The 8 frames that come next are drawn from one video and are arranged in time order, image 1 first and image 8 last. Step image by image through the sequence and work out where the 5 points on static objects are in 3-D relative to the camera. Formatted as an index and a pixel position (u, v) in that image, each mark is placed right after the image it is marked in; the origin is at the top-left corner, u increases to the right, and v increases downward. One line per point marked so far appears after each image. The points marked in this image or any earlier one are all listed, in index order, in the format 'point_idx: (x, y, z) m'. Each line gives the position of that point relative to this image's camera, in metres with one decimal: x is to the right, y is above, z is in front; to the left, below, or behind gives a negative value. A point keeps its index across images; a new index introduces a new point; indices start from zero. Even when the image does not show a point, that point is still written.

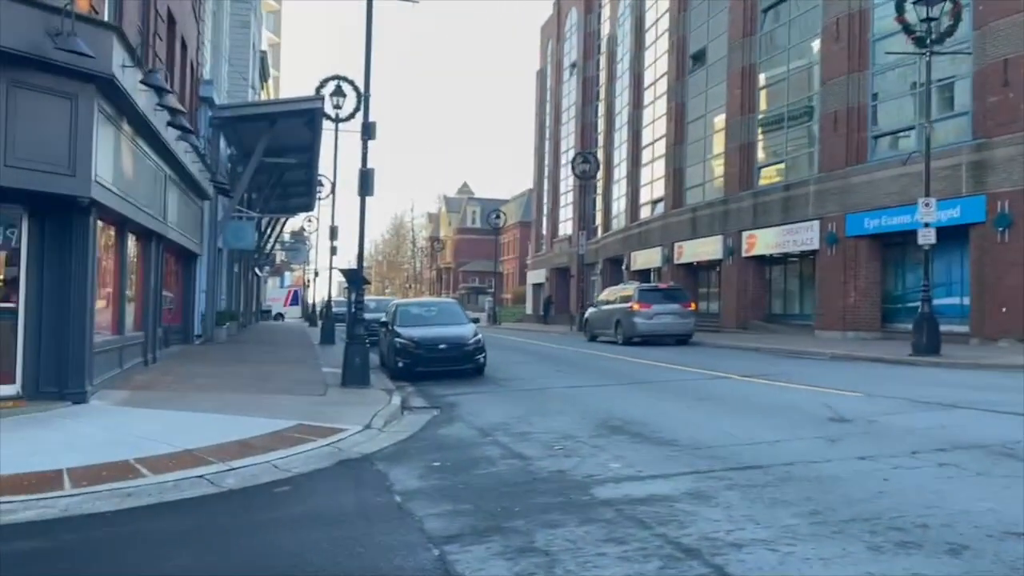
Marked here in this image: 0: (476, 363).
0: (-0.8, -1.6, +18.0) m
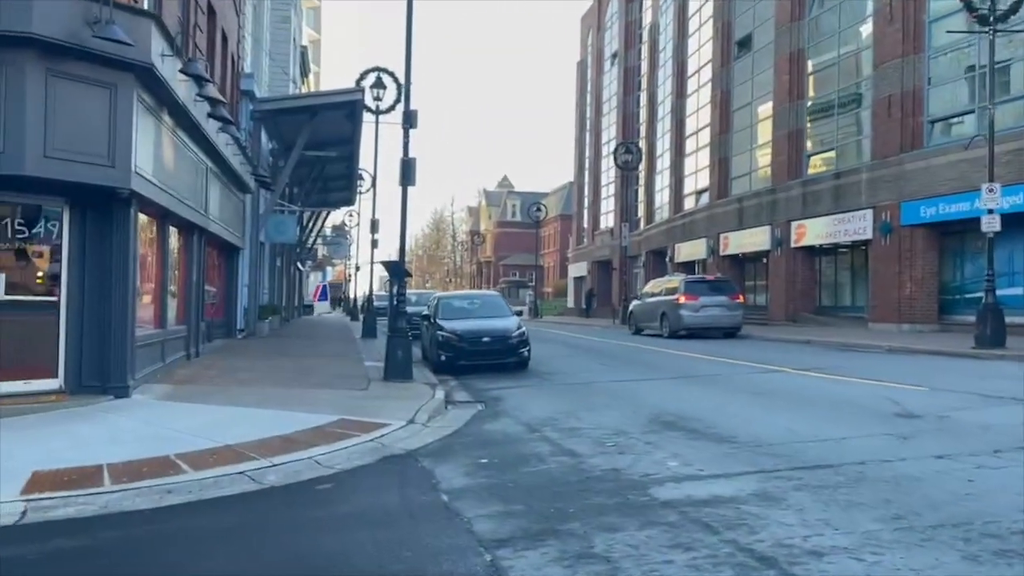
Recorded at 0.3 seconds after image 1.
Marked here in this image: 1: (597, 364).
0: (+0.2, -1.4, +17.6) m
1: (+1.8, -1.6, +18.1) m
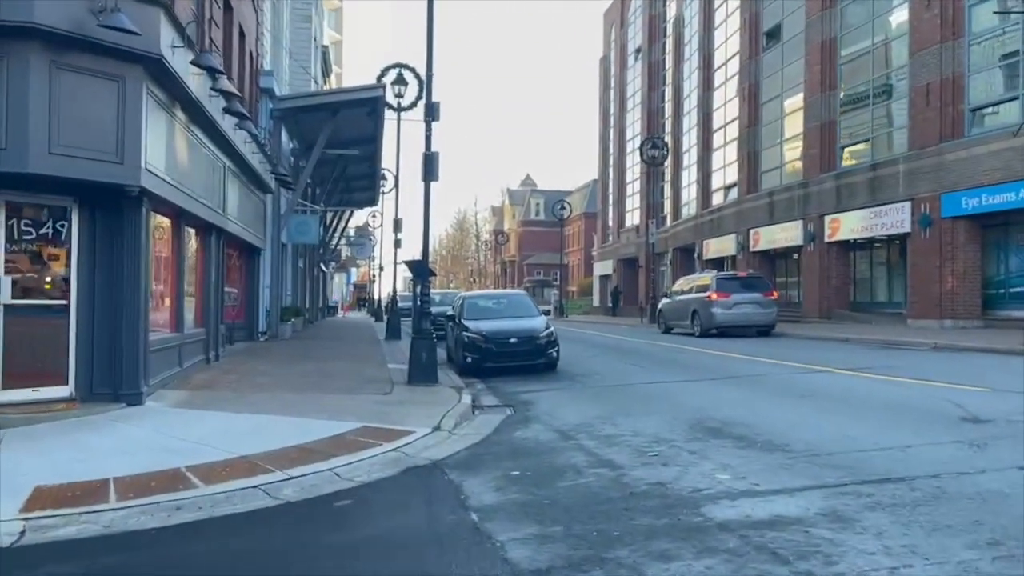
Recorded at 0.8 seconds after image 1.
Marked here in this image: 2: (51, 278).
0: (+0.7, -1.4, +17.0) m
1: (+2.4, -1.6, +17.4) m
2: (-5.8, +0.1, +10.8) m
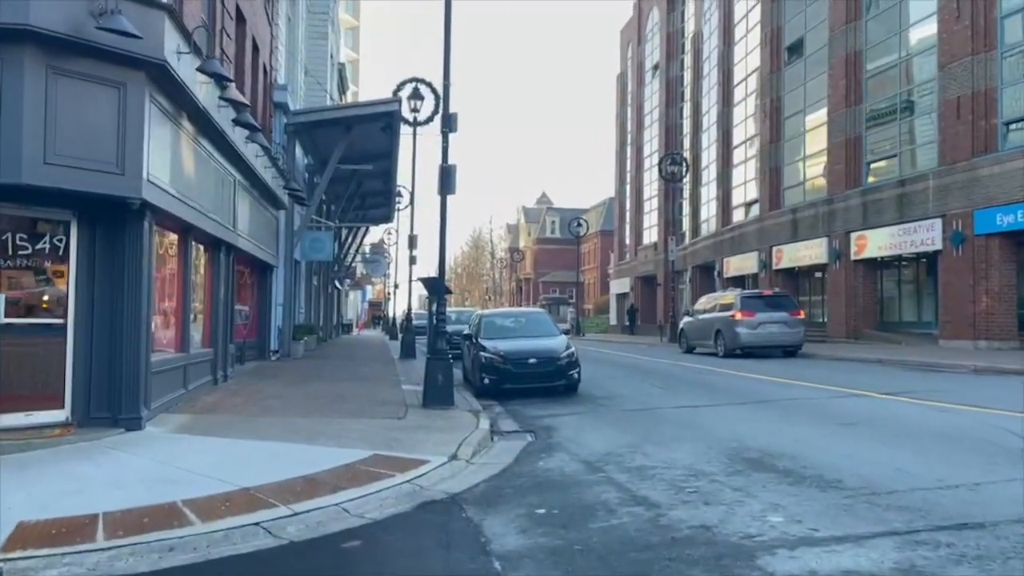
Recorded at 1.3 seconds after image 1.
0: (+1.1, -1.7, +16.2) m
1: (+2.8, -1.9, +16.7) m
2: (-5.6, -0.1, +10.2) m
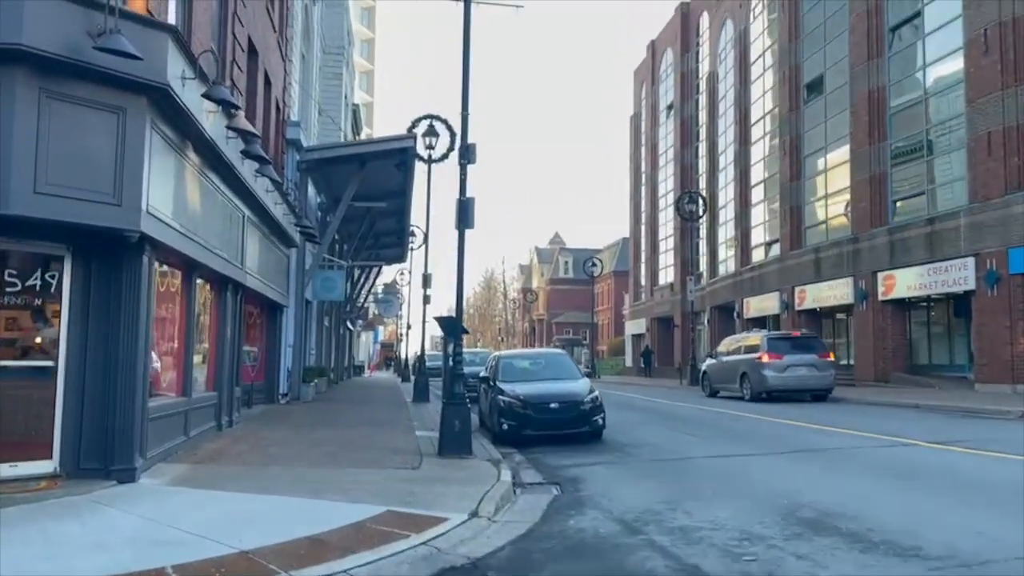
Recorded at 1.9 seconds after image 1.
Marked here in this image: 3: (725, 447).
0: (+1.5, -2.5, +15.3) m
1: (+3.1, -2.7, +15.7) m
2: (-5.3, -0.5, +9.5) m
3: (+3.4, -2.5, +13.6) m
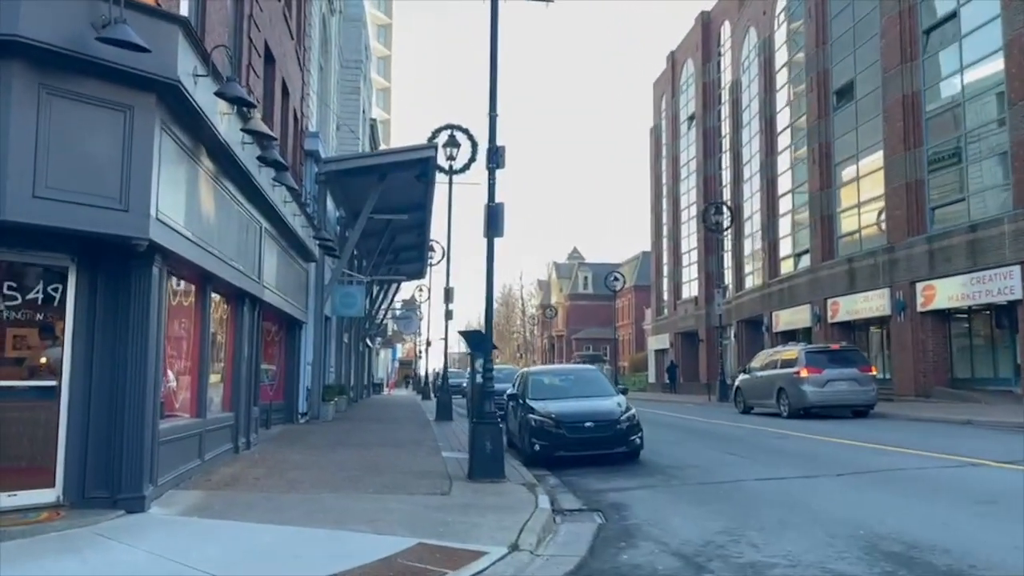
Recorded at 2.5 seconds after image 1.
0: (+2.0, -2.7, +14.4) m
1: (+3.7, -2.9, +14.8) m
2: (-4.9, -0.7, +8.8) m
3: (+3.9, -2.7, +12.7) m
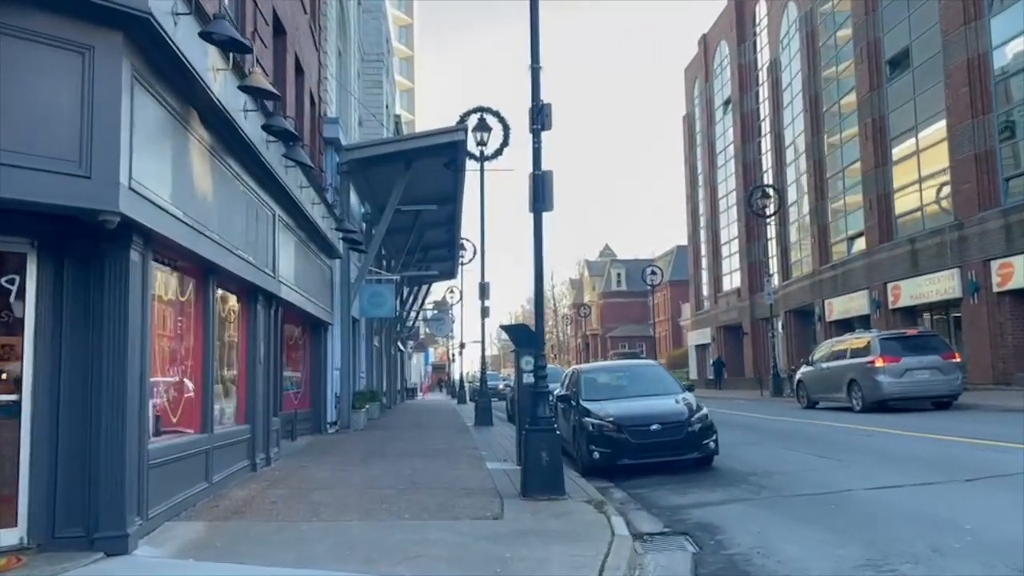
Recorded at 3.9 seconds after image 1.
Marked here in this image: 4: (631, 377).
0: (+2.8, -2.4, +12.5) m
1: (+4.5, -2.5, +12.8) m
2: (-4.3, -0.6, +7.1) m
3: (+4.7, -2.3, +10.7) m
4: (+2.0, -1.5, +14.3) m
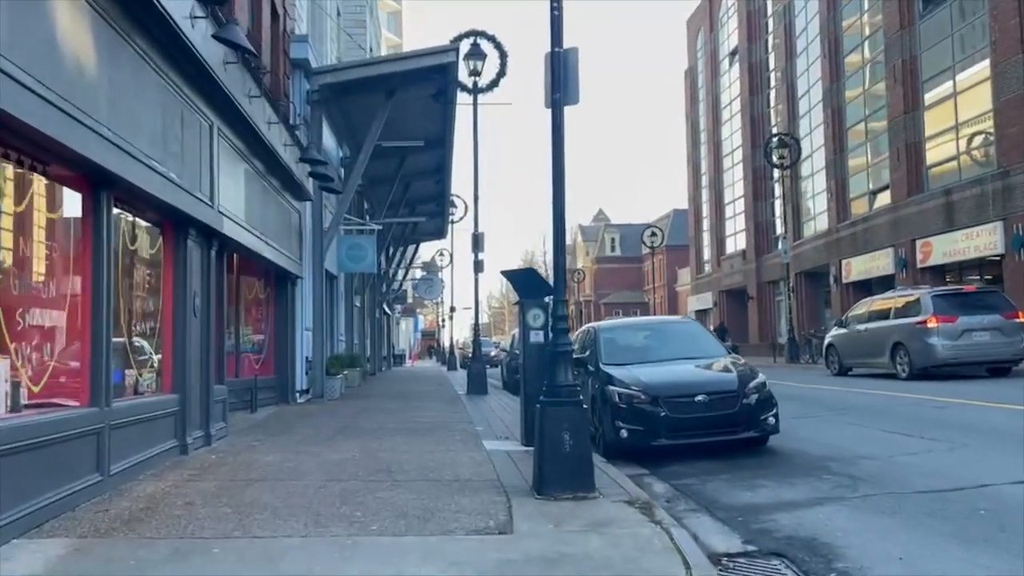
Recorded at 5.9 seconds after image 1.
0: (+2.9, -1.6, +9.8) m
1: (+4.6, -1.8, +10.2) m
2: (-4.2, 0.0, +4.3) m
3: (+4.7, -1.6, +8.0) m
4: (+2.1, -0.6, +11.6) m
